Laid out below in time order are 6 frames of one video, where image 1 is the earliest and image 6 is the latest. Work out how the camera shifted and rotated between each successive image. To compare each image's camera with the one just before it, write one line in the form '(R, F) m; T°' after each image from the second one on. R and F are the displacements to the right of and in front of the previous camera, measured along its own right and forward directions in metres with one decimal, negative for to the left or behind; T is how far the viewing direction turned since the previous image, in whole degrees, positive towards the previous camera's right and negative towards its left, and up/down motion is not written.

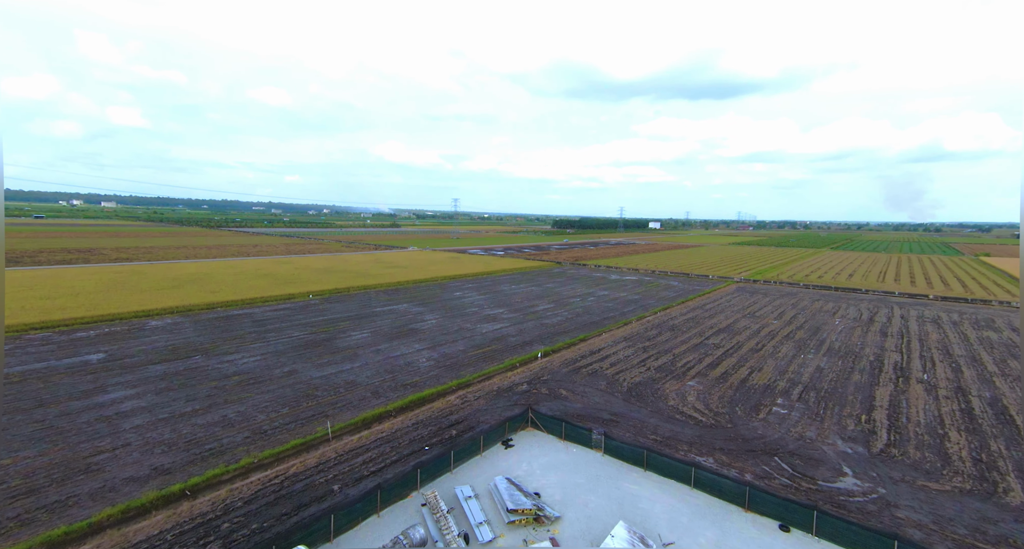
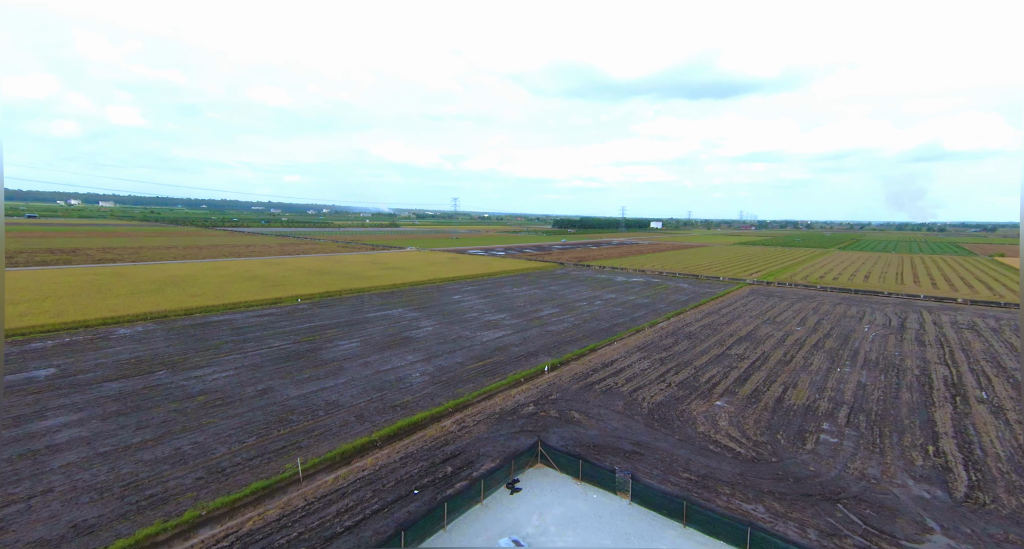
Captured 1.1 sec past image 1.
(-0.1, +1.6) m; 0°
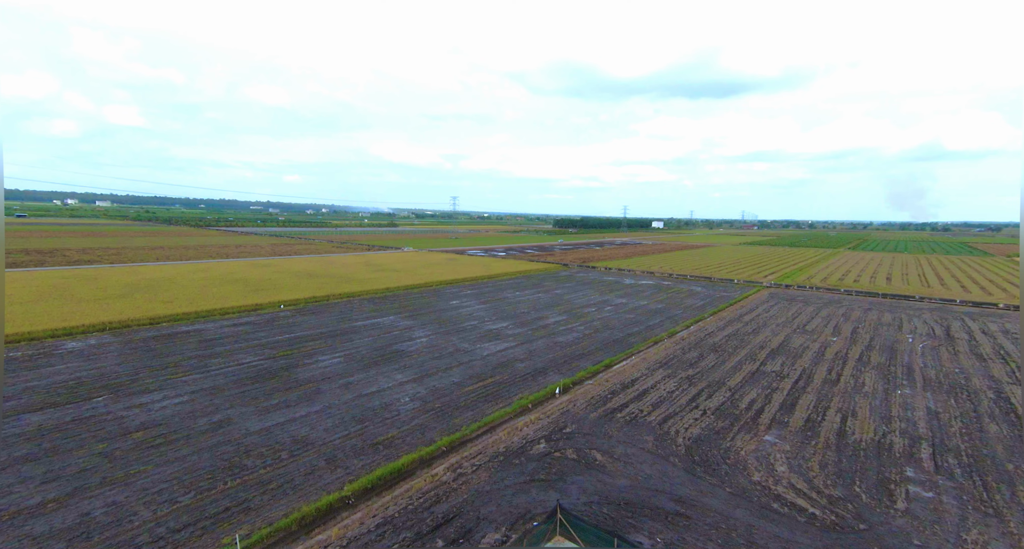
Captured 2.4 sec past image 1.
(-0.1, +2.0) m; 0°
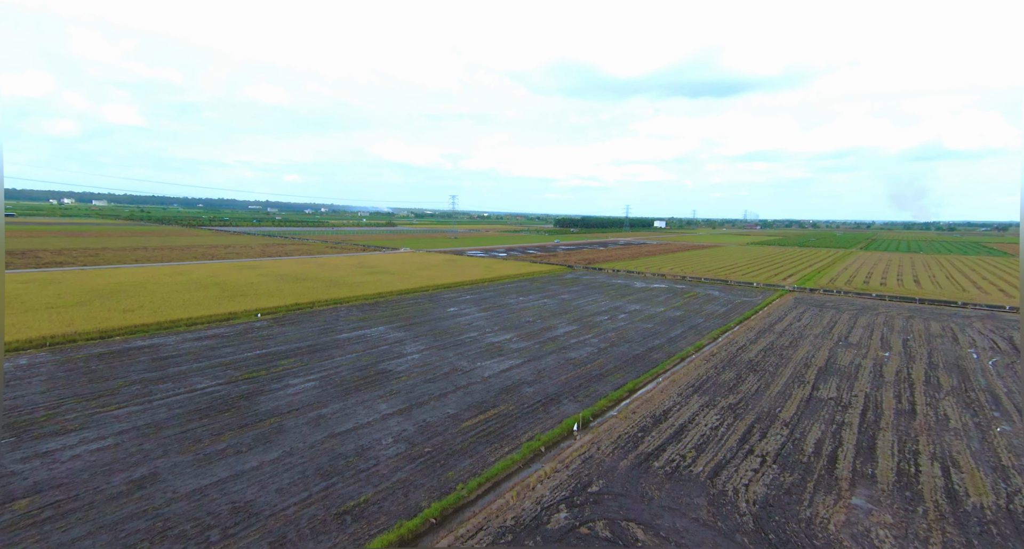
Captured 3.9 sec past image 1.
(-0.2, +2.3) m; 0°
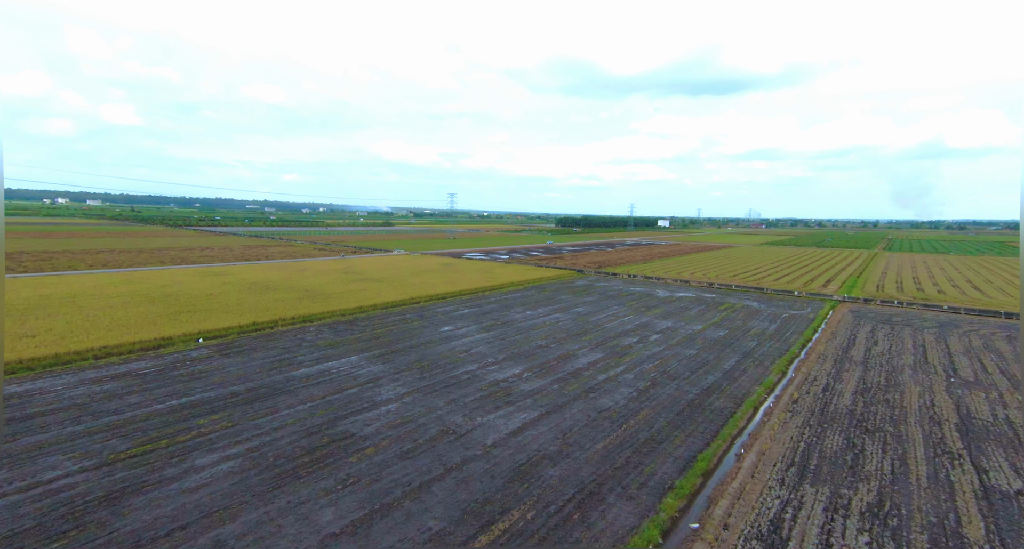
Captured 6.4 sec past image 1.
(-0.3, +4.1) m; 0°
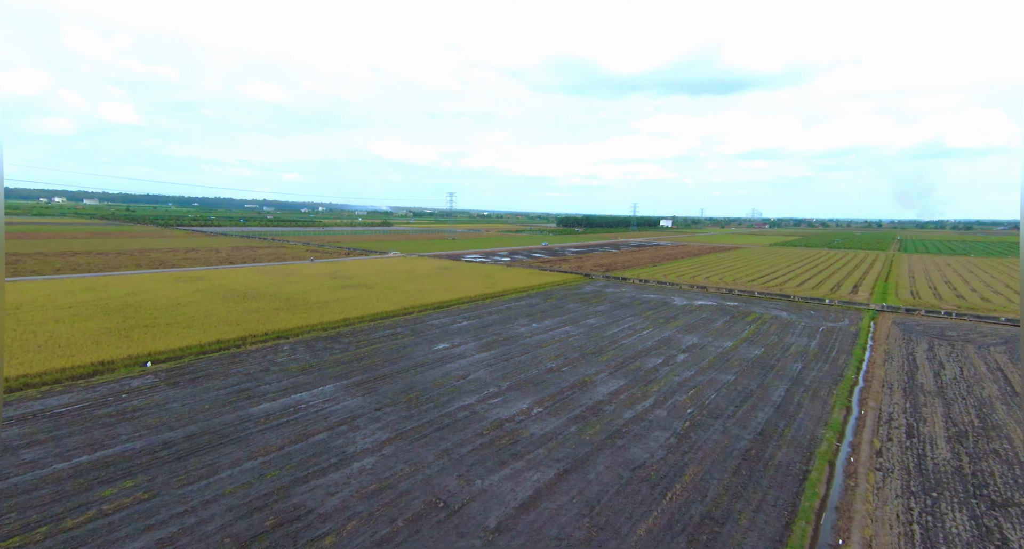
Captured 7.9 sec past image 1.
(-0.2, +2.5) m; 0°
